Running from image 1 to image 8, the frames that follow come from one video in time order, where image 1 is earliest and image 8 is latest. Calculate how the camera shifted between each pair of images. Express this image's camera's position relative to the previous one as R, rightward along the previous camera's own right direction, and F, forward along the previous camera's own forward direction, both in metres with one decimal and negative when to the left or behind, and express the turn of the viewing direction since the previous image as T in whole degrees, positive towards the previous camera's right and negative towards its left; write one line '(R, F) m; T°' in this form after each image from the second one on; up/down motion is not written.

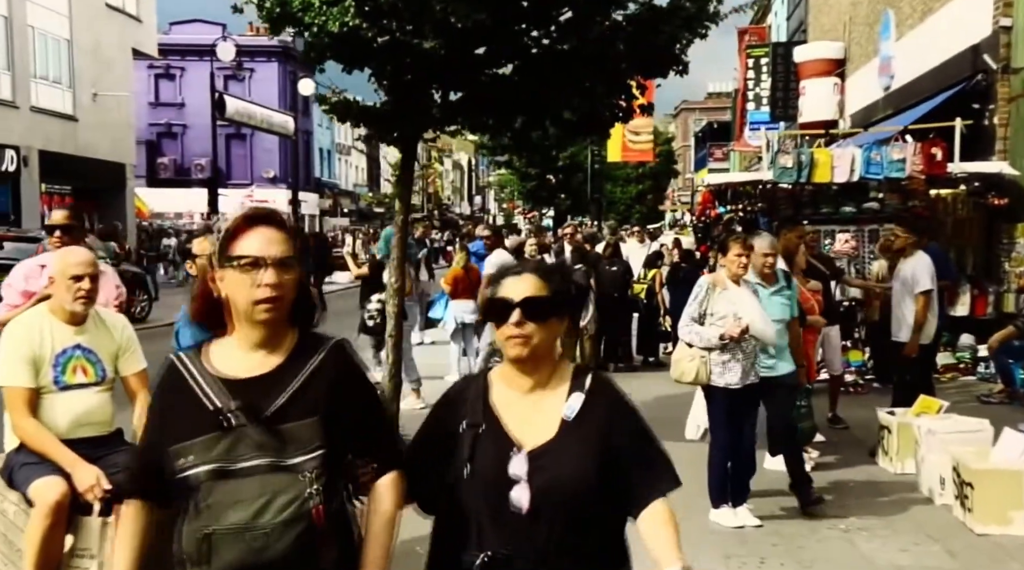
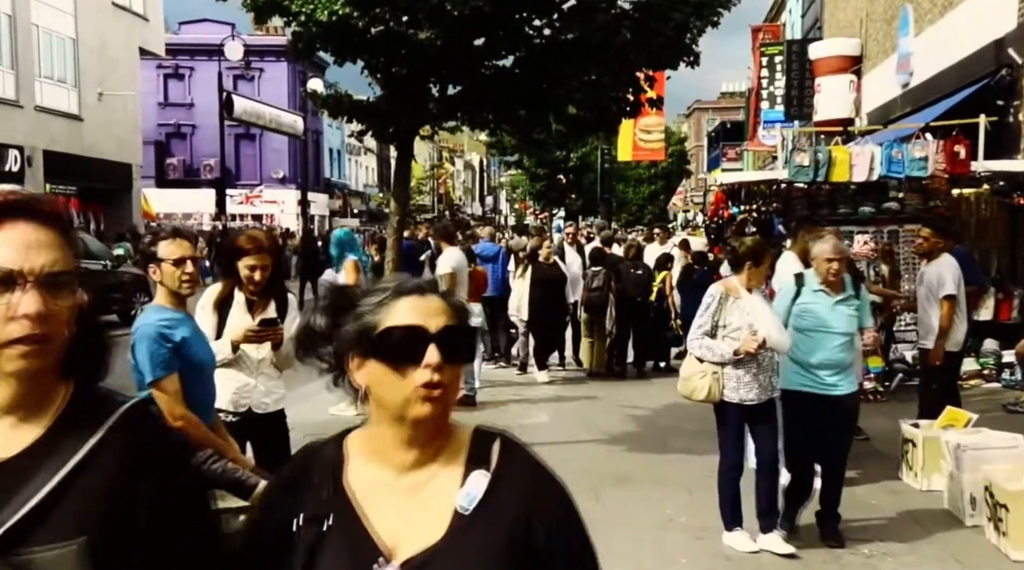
(+0.1, +0.5) m; -1°
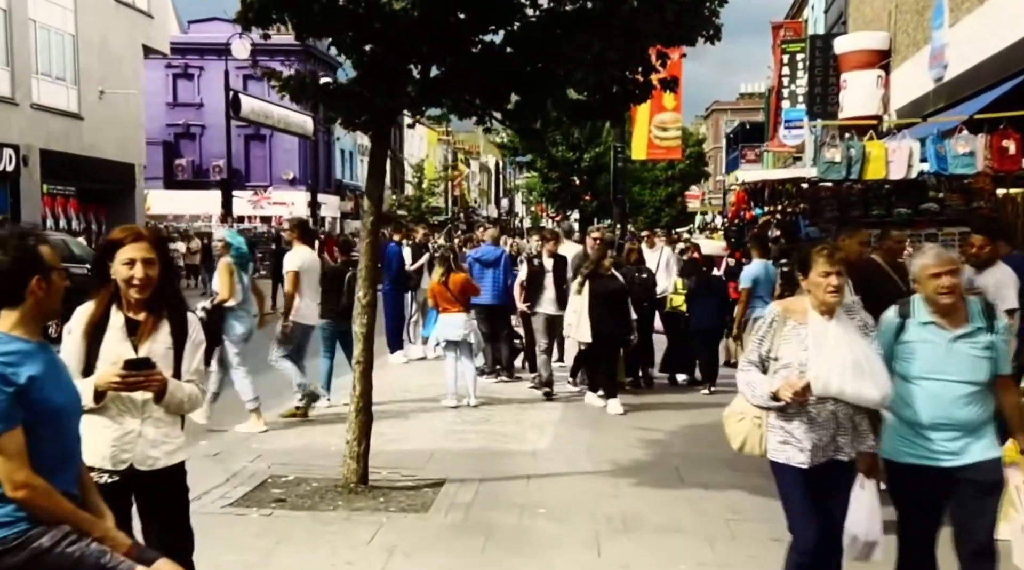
(+0.2, +1.1) m; -1°
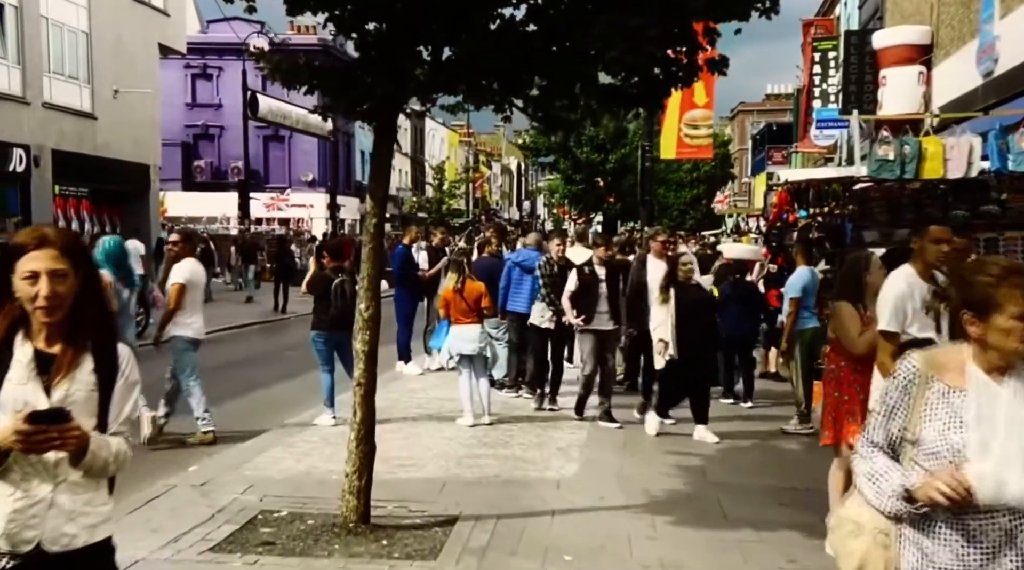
(0.0, +0.9) m; -1°
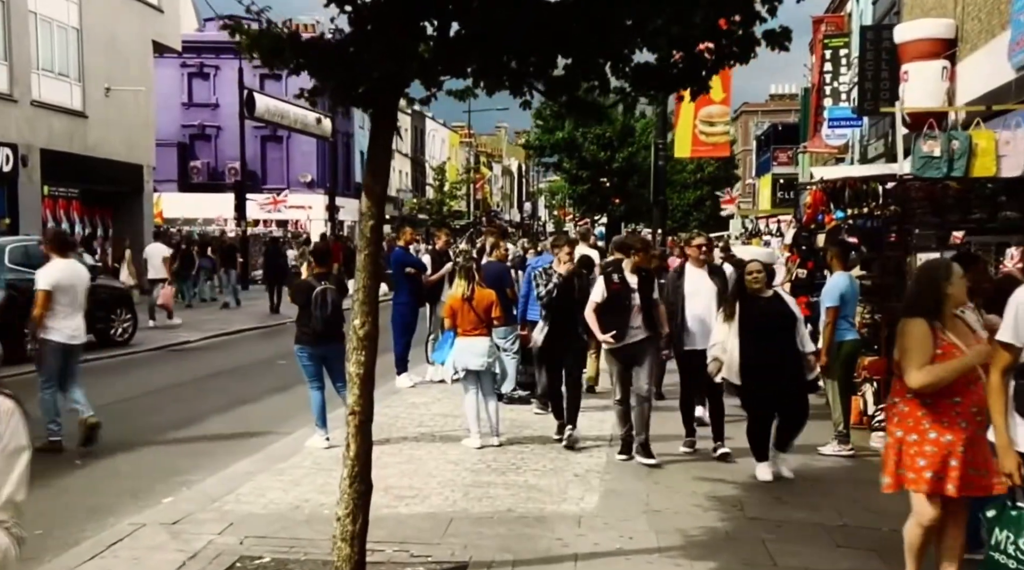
(-0.1, +0.9) m; 0°
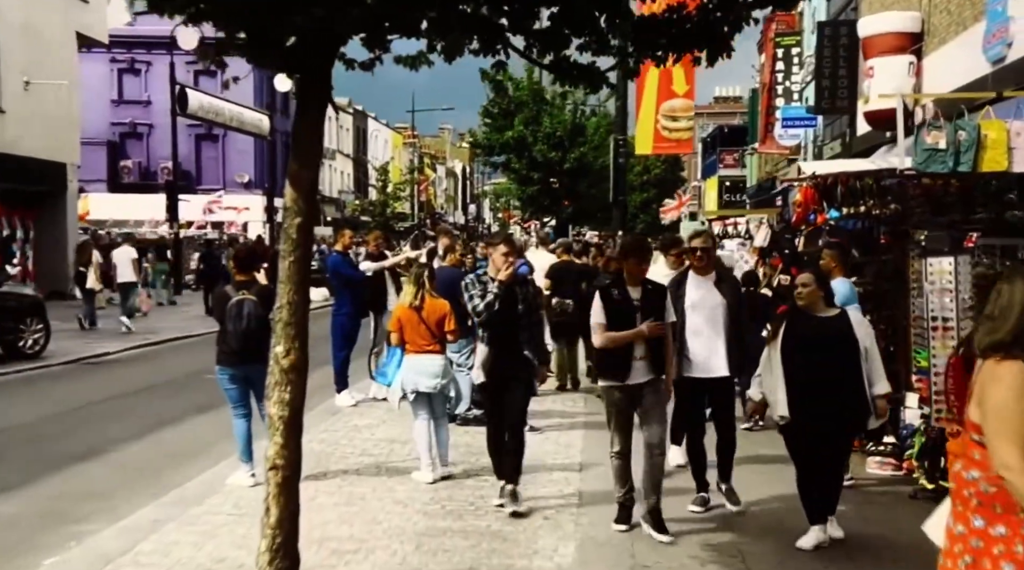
(-0.1, +1.2) m; +3°
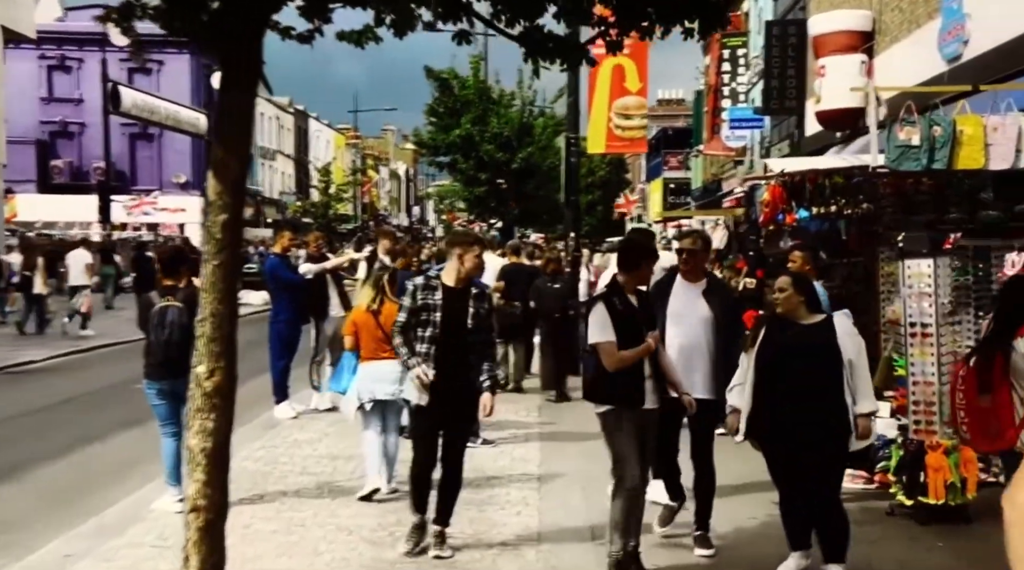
(-0.1, +0.6) m; +3°
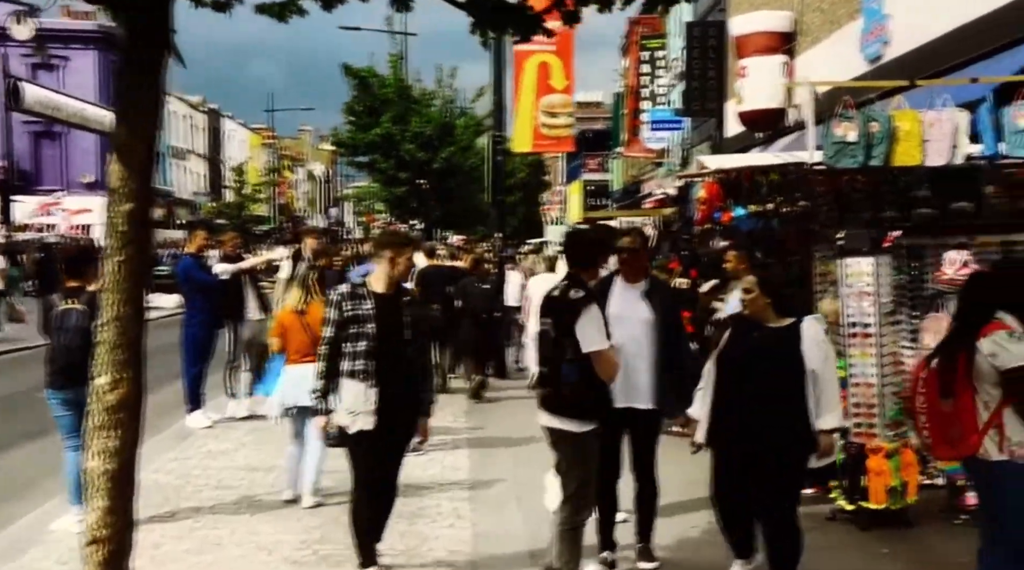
(-0.1, +0.4) m; +4°
